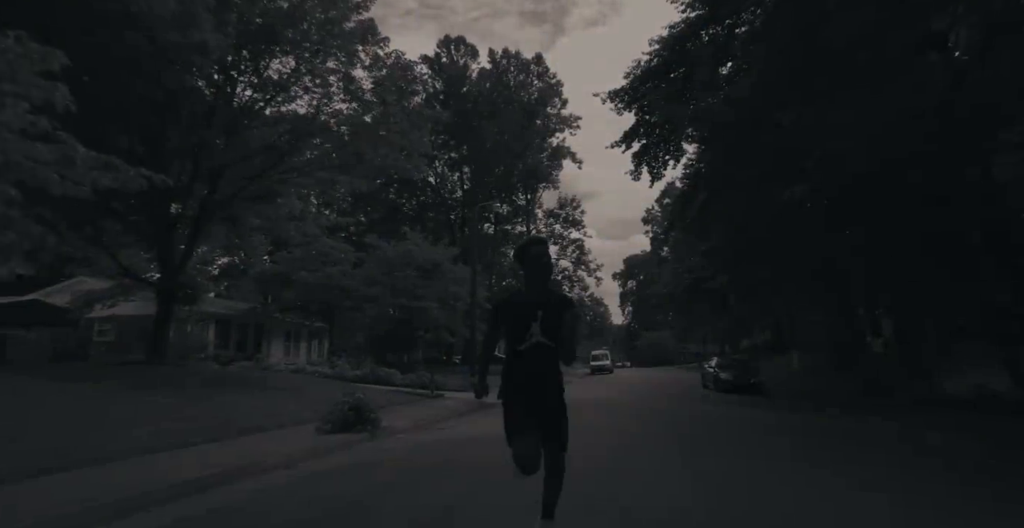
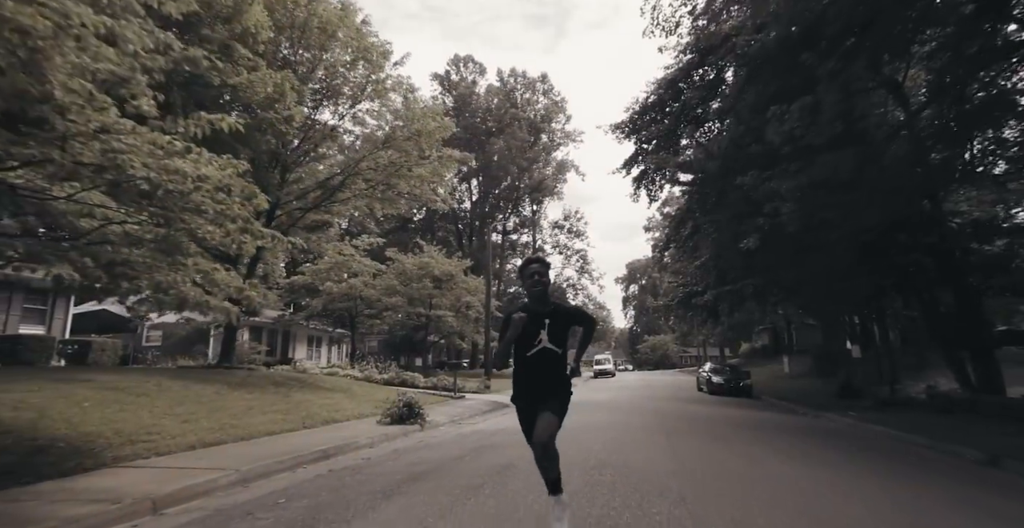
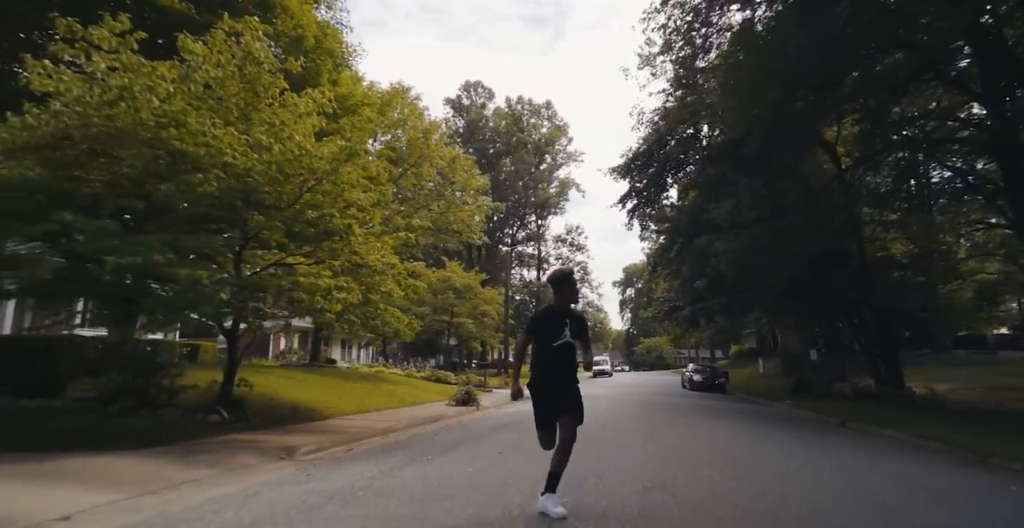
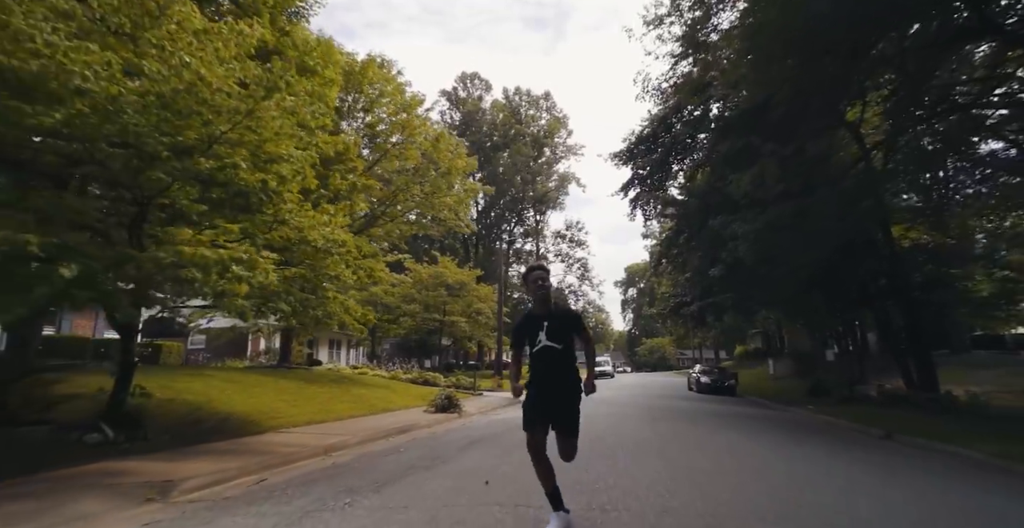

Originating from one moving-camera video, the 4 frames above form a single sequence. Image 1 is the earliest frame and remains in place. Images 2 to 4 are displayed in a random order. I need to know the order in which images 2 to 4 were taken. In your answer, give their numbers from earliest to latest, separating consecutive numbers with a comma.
2, 4, 3
